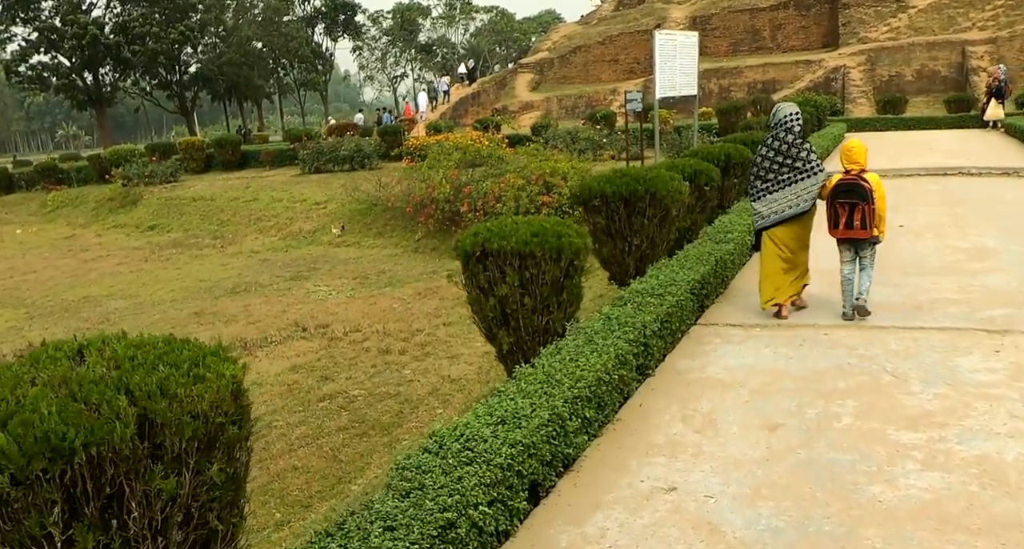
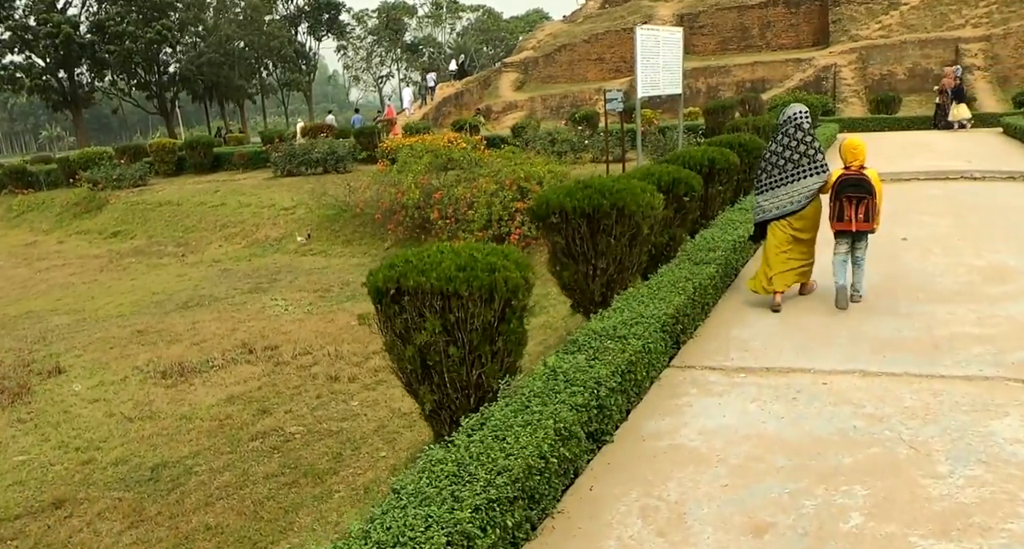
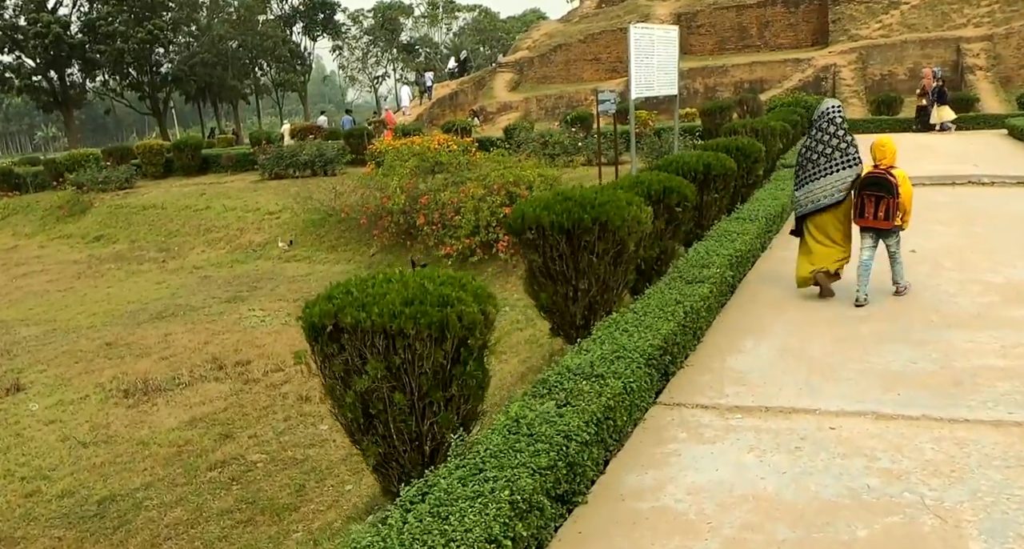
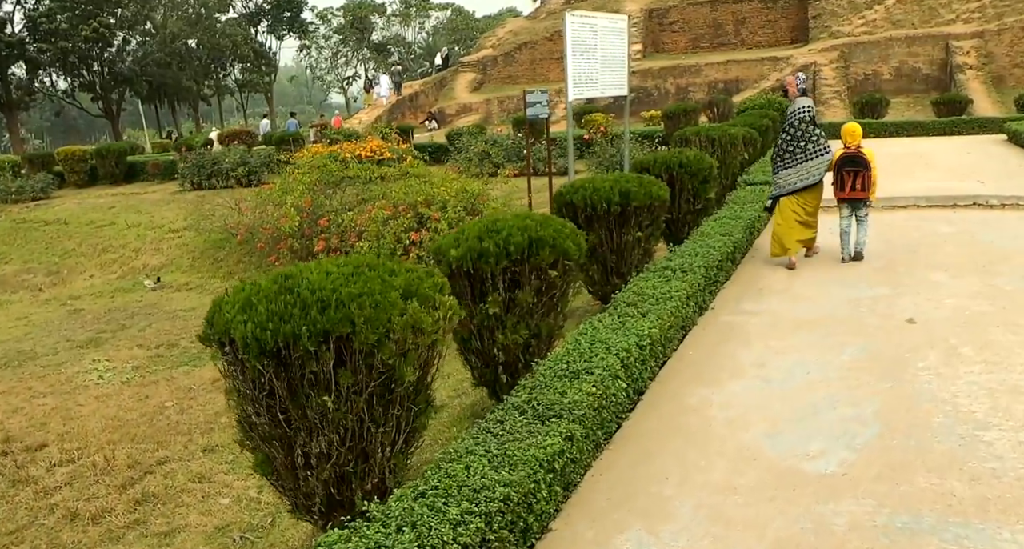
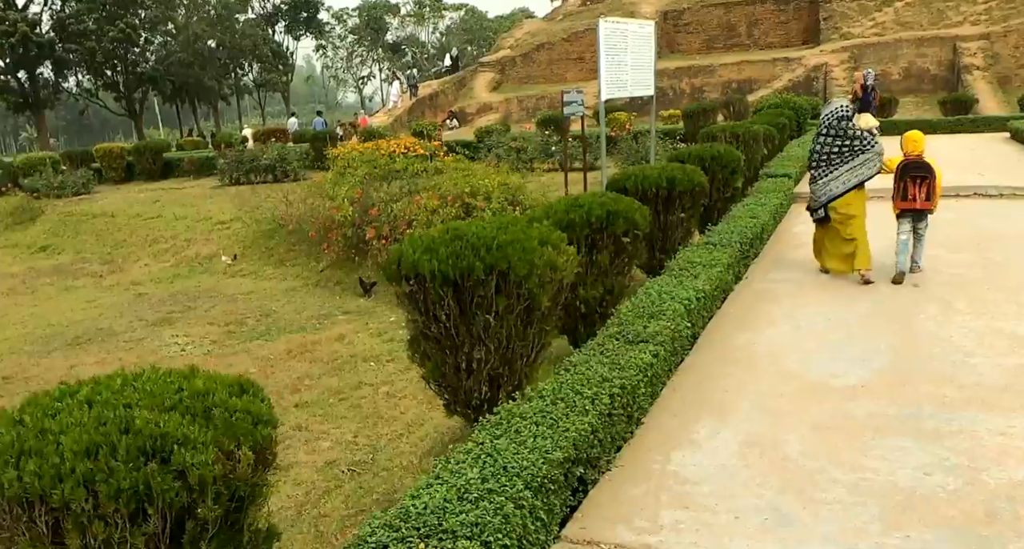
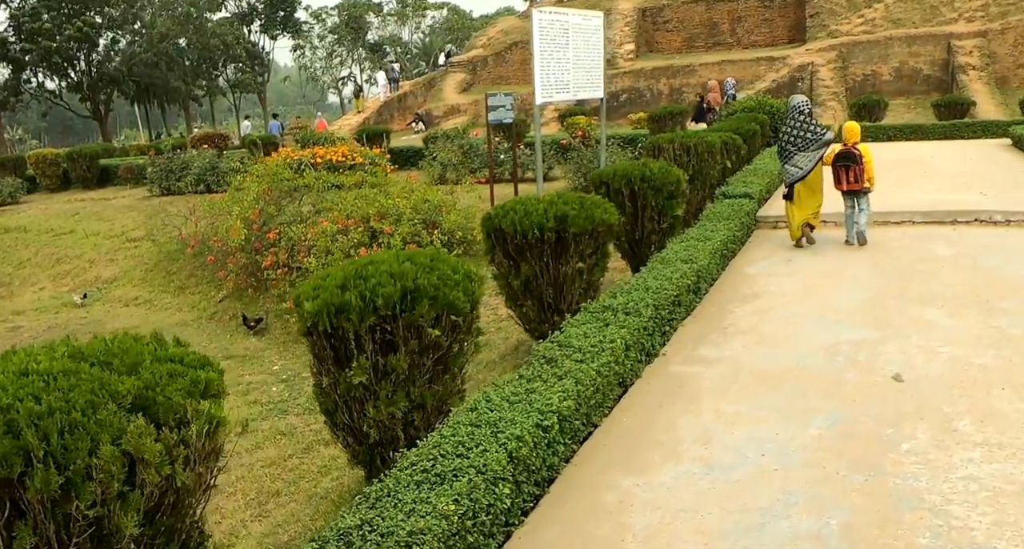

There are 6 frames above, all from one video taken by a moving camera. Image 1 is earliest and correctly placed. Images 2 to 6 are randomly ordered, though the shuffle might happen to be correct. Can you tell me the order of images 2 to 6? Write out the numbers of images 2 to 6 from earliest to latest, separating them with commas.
2, 3, 5, 4, 6
